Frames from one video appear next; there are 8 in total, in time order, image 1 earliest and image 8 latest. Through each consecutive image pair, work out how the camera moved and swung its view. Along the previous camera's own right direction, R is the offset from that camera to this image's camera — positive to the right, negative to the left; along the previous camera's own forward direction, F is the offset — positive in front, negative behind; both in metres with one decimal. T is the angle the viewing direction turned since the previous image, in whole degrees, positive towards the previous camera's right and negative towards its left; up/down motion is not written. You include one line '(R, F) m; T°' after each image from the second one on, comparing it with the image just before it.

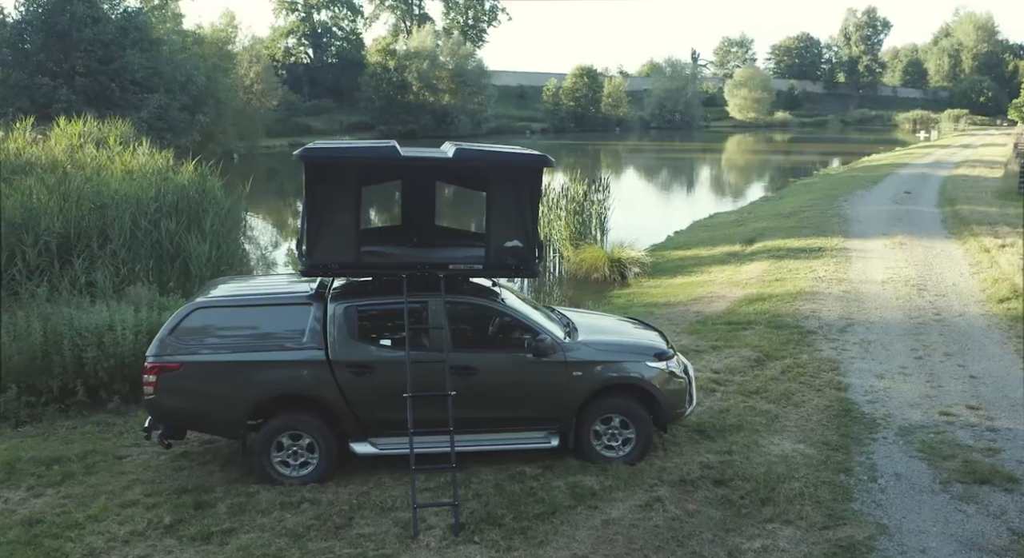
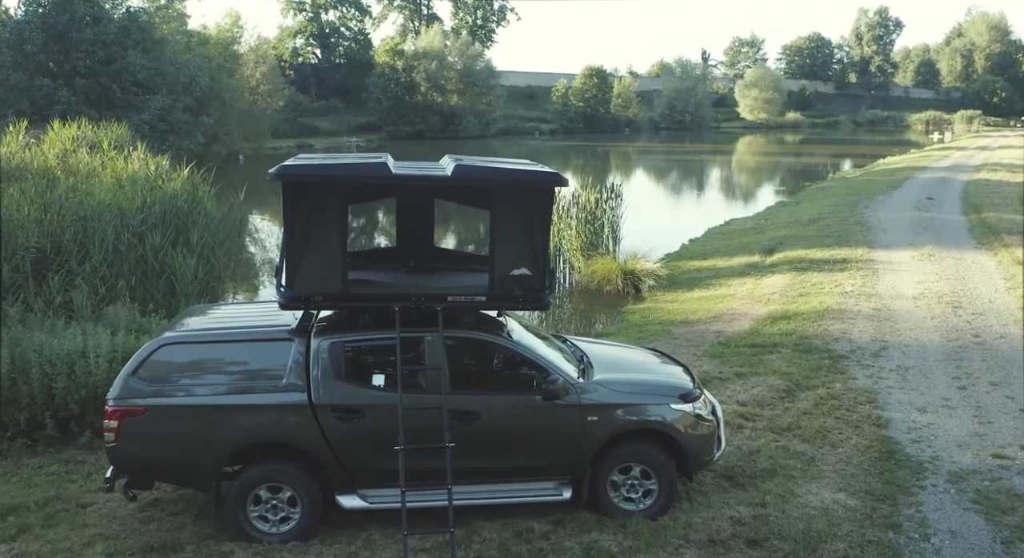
(0.0, +0.6) m; -1°
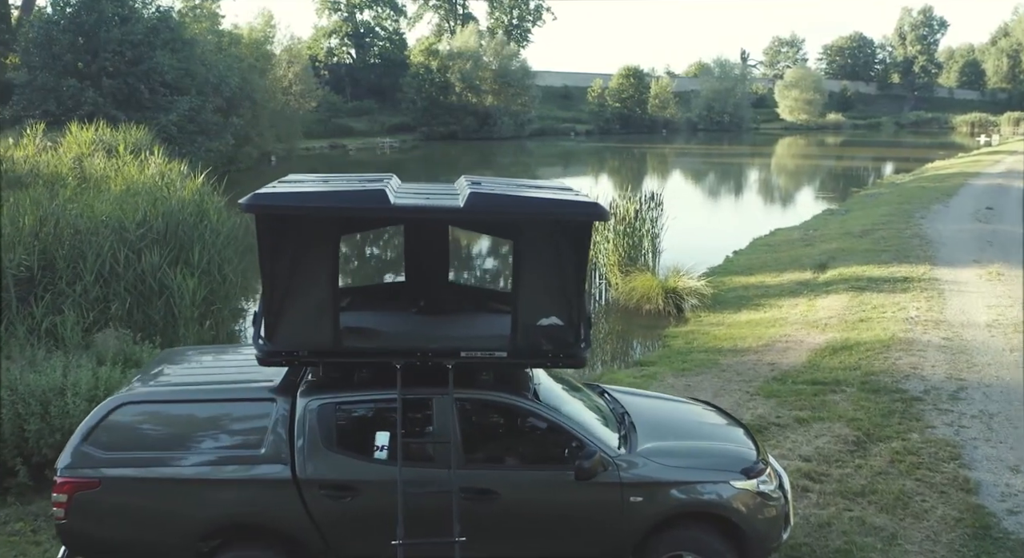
(0.0, +0.9) m; -2°
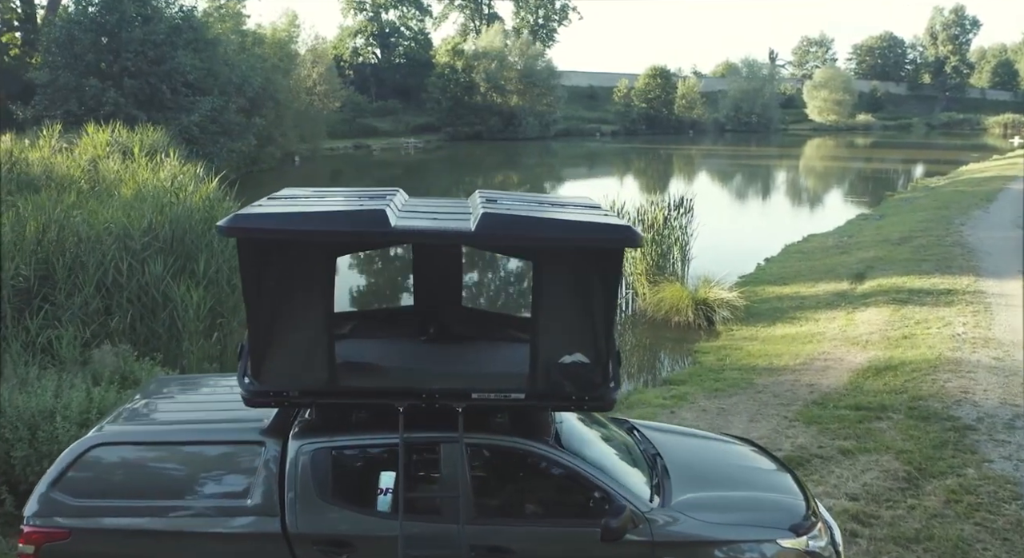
(0.0, +0.5) m; -2°
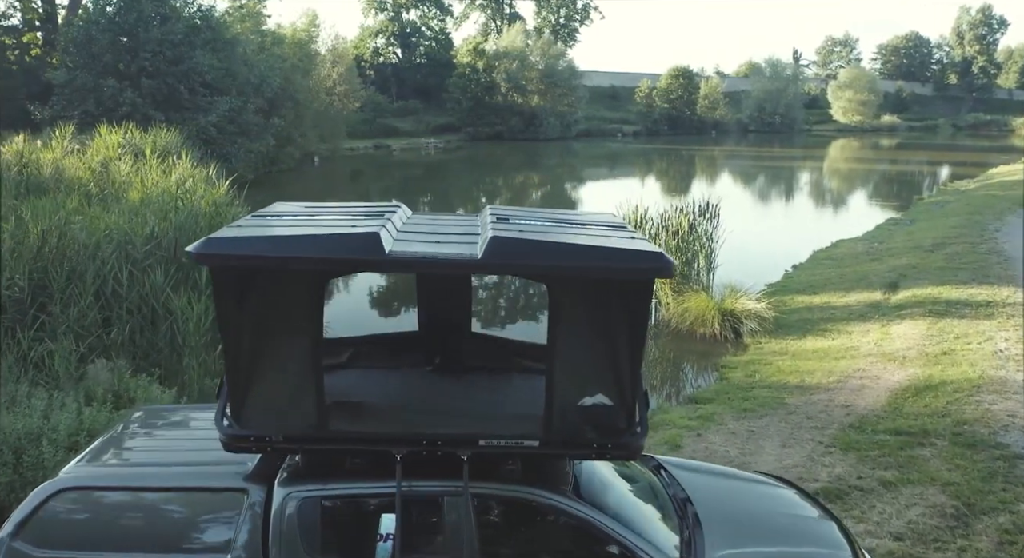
(0.0, +0.4) m; -1°
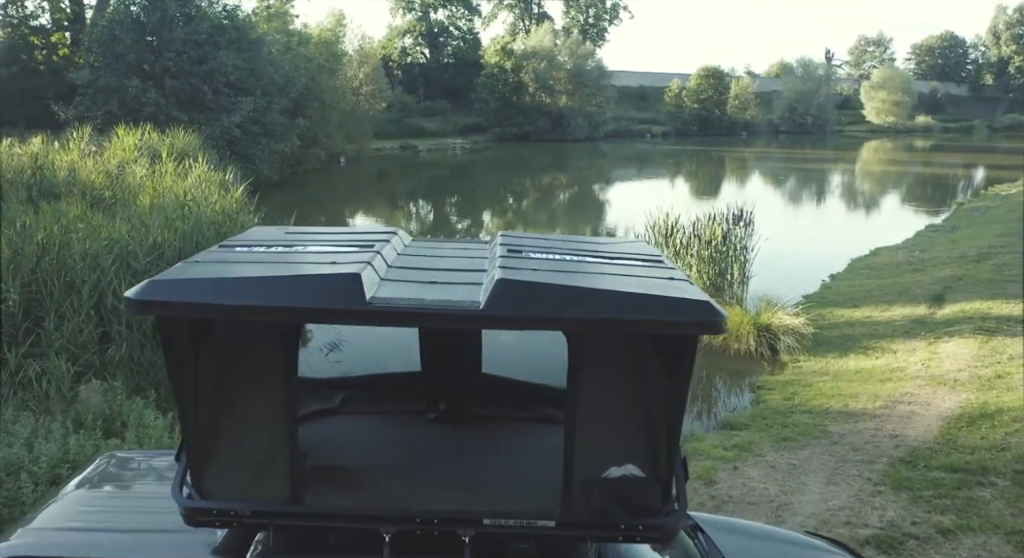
(0.0, +0.5) m; -2°
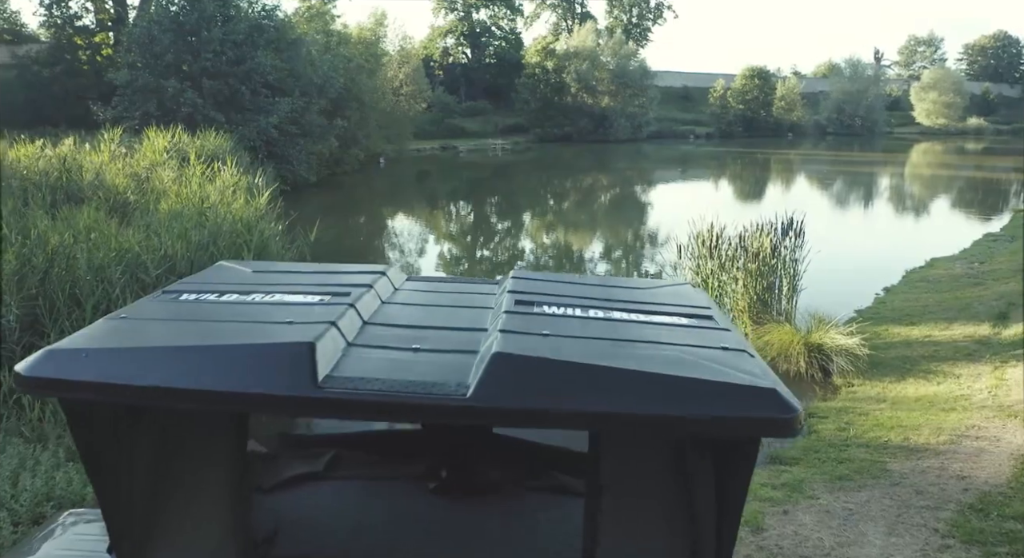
(+0.1, +0.5) m; -3°
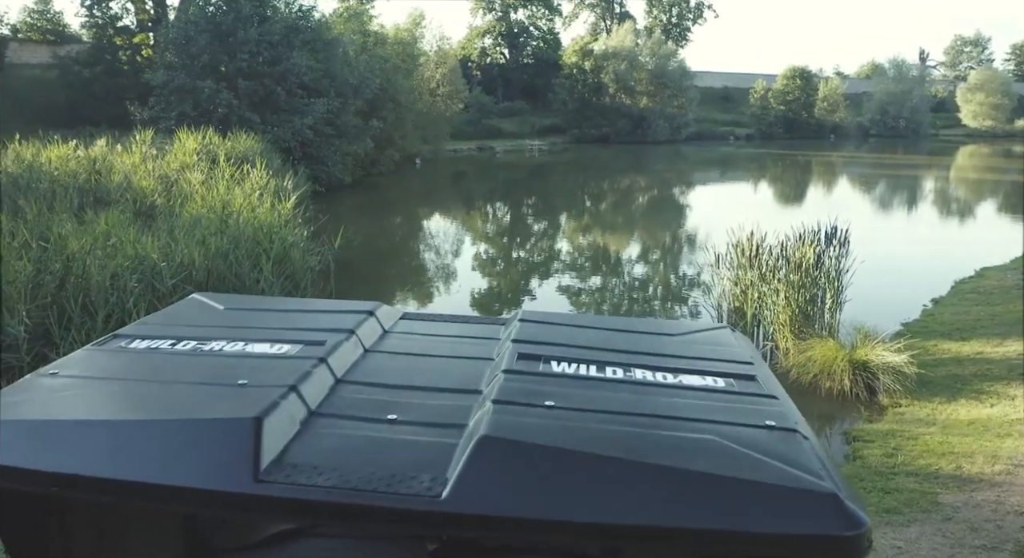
(+0.1, +0.3) m; -3°
